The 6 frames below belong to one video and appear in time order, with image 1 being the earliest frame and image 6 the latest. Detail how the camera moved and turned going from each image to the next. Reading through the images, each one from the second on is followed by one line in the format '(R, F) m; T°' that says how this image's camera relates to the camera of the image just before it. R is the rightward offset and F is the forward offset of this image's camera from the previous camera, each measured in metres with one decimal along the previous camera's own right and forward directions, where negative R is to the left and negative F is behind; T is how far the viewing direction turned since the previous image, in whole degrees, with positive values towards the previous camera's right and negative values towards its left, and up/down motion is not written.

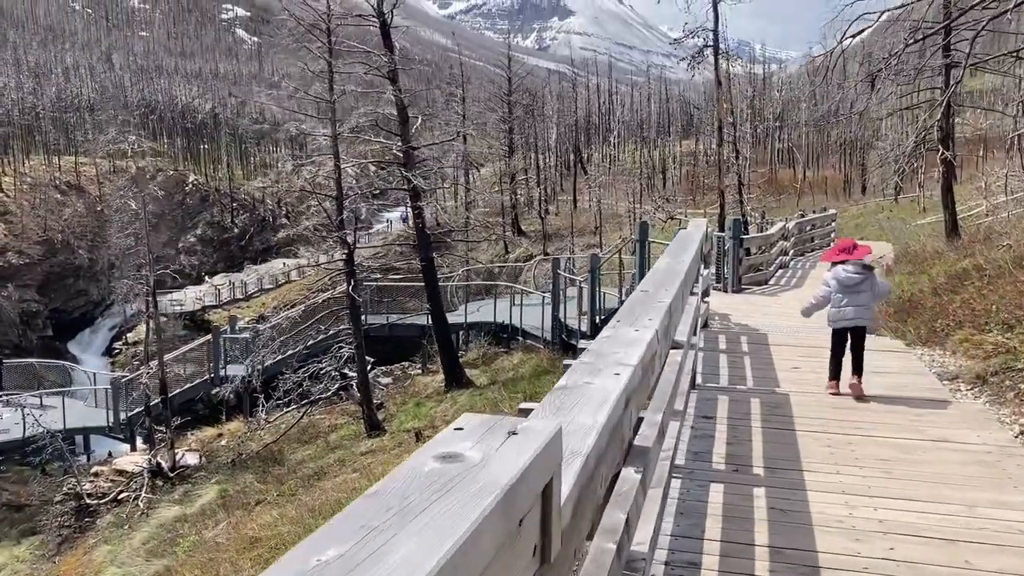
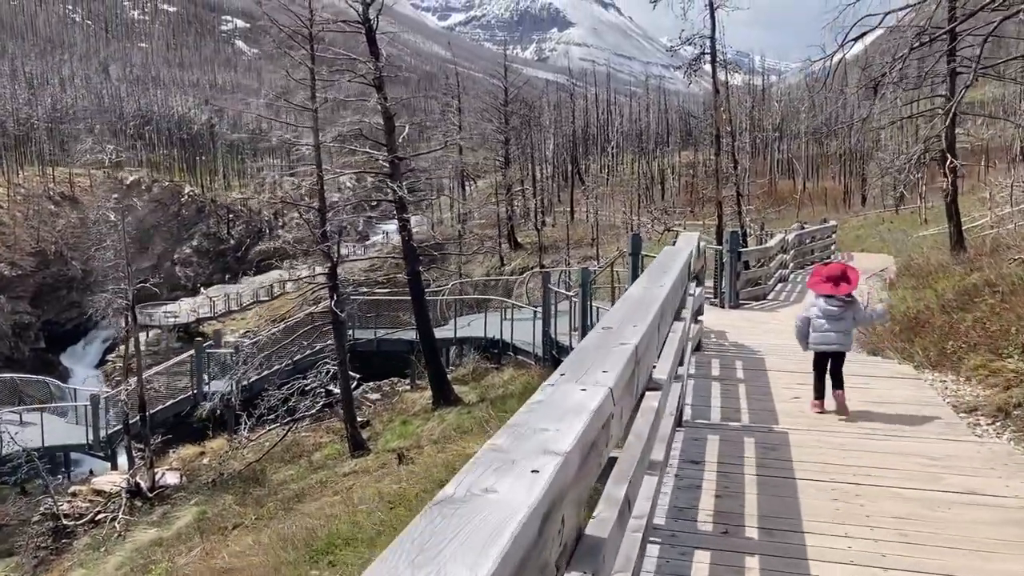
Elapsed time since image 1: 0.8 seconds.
(+0.2, +0.5) m; 0°
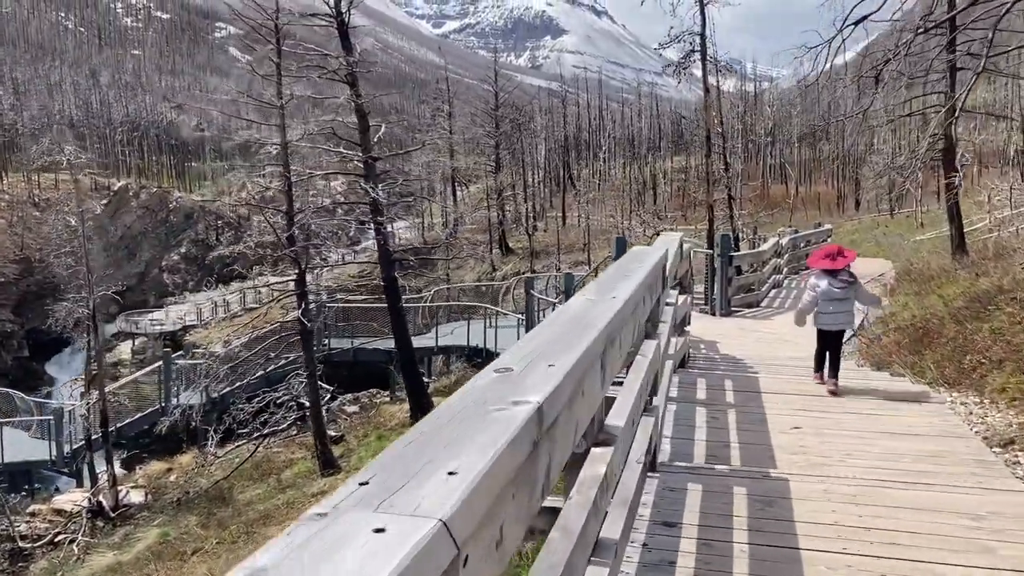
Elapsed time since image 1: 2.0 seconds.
(+0.3, +0.8) m; 0°
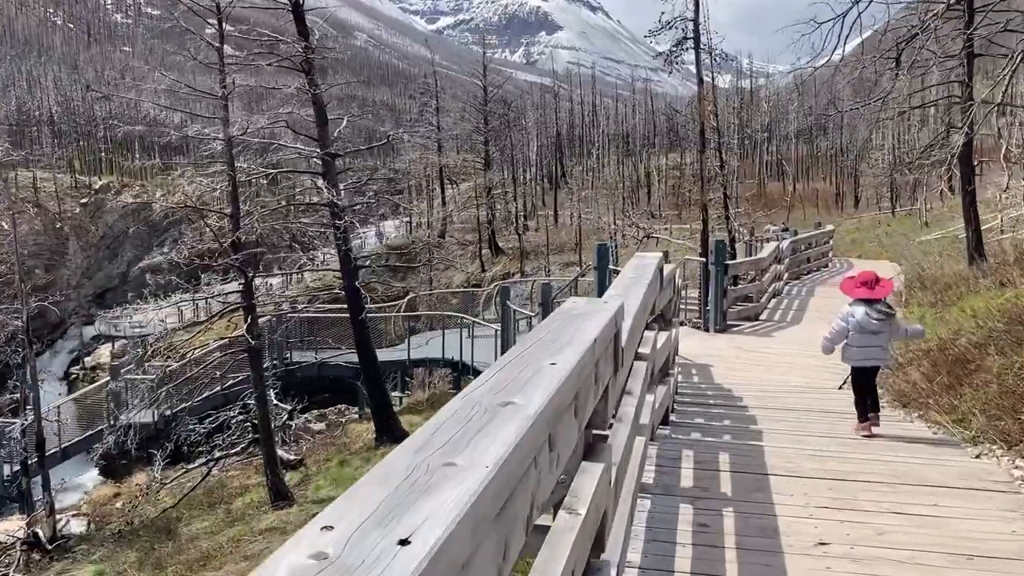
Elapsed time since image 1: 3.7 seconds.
(+0.4, +1.2) m; 0°
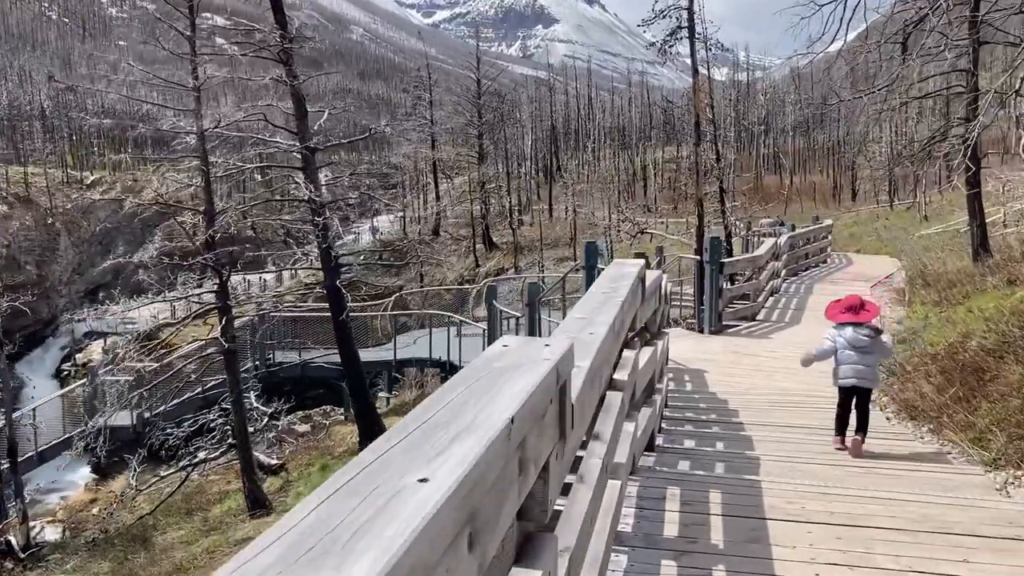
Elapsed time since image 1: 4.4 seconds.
(+0.2, +0.5) m; 0°
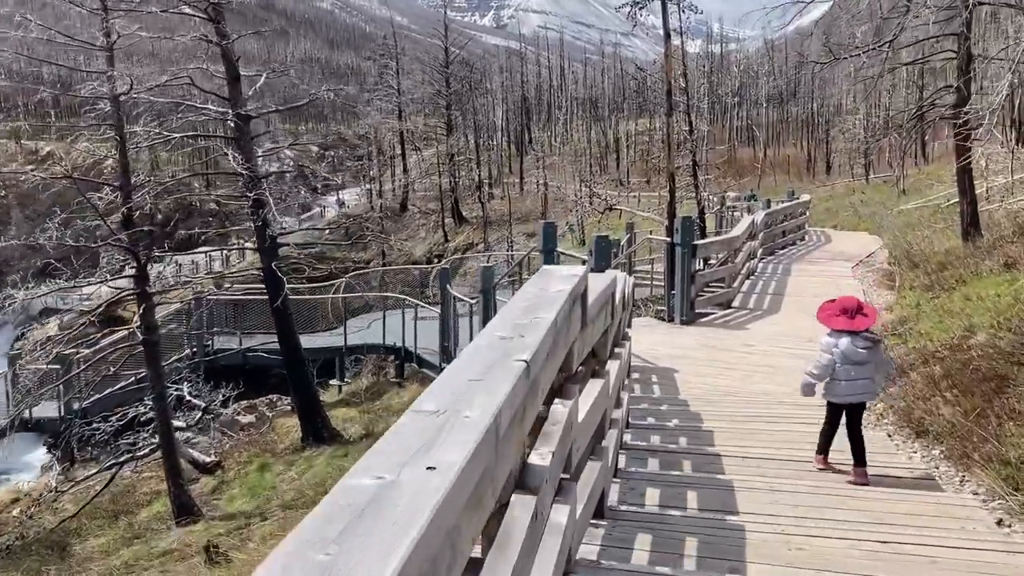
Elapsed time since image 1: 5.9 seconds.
(+0.3, +1.0) m; +2°
